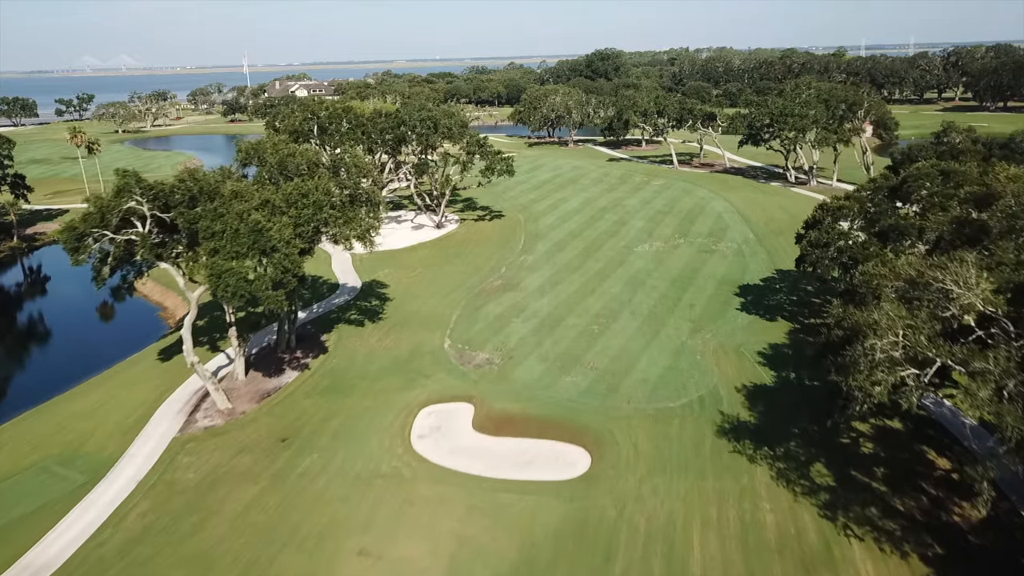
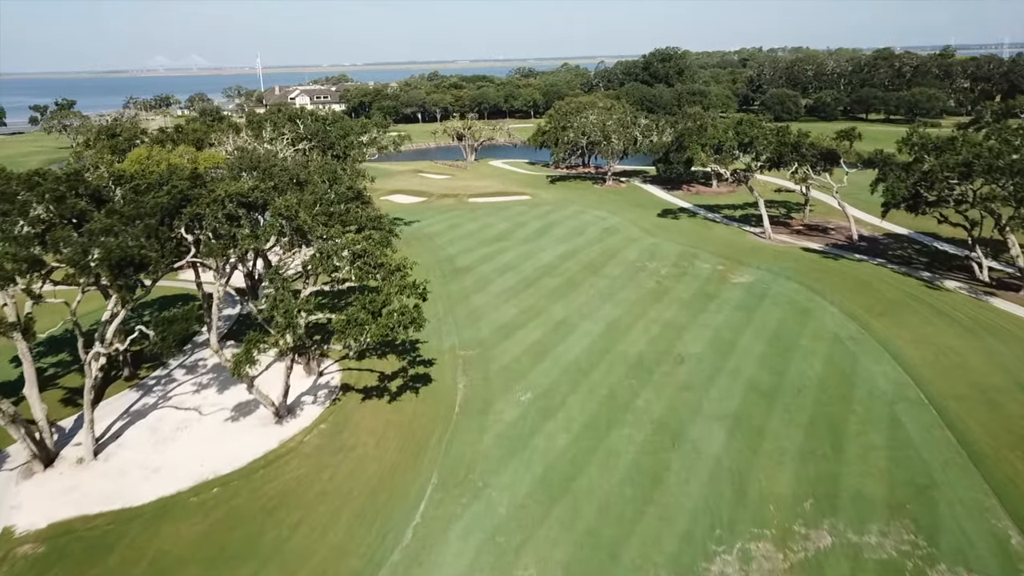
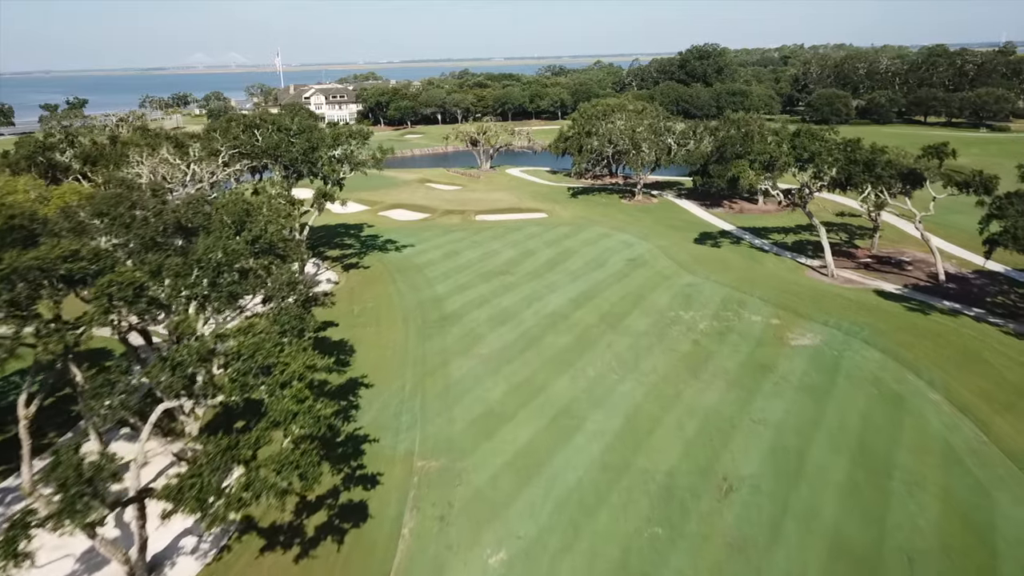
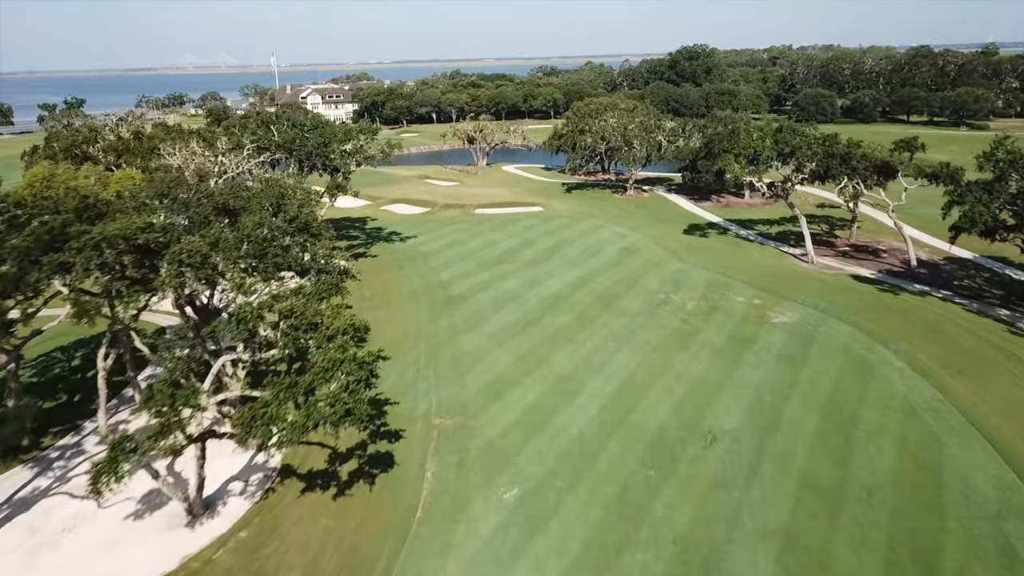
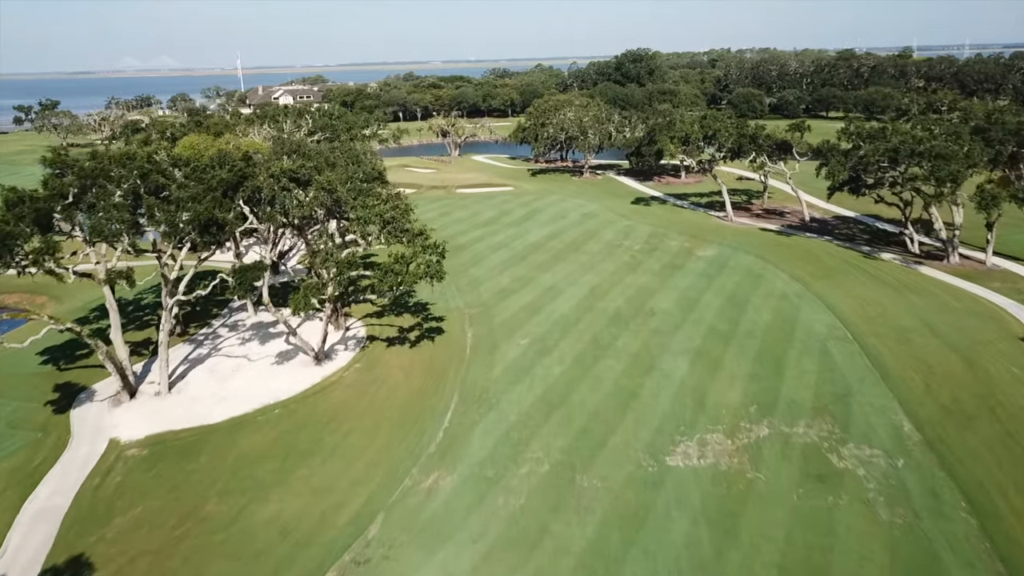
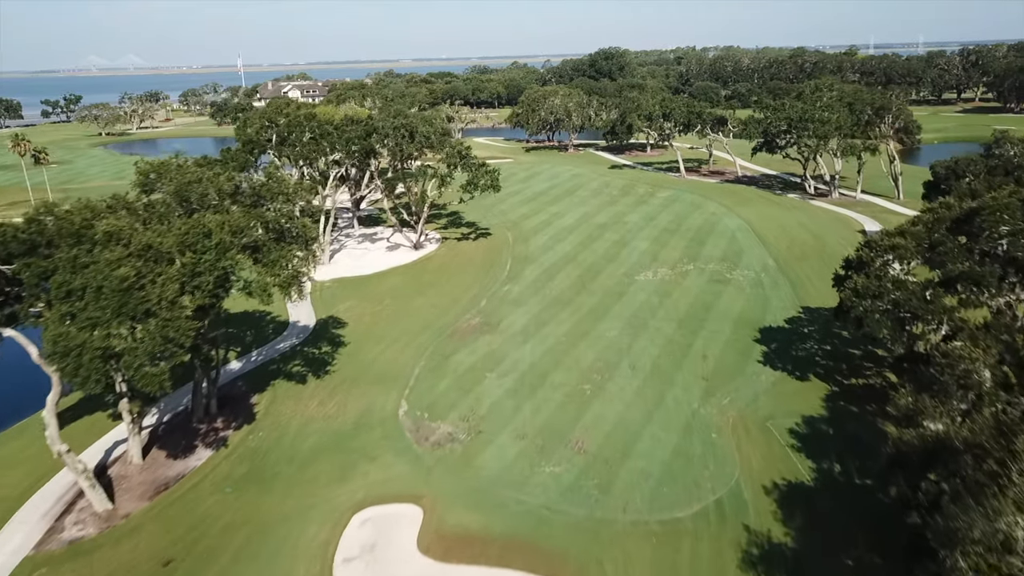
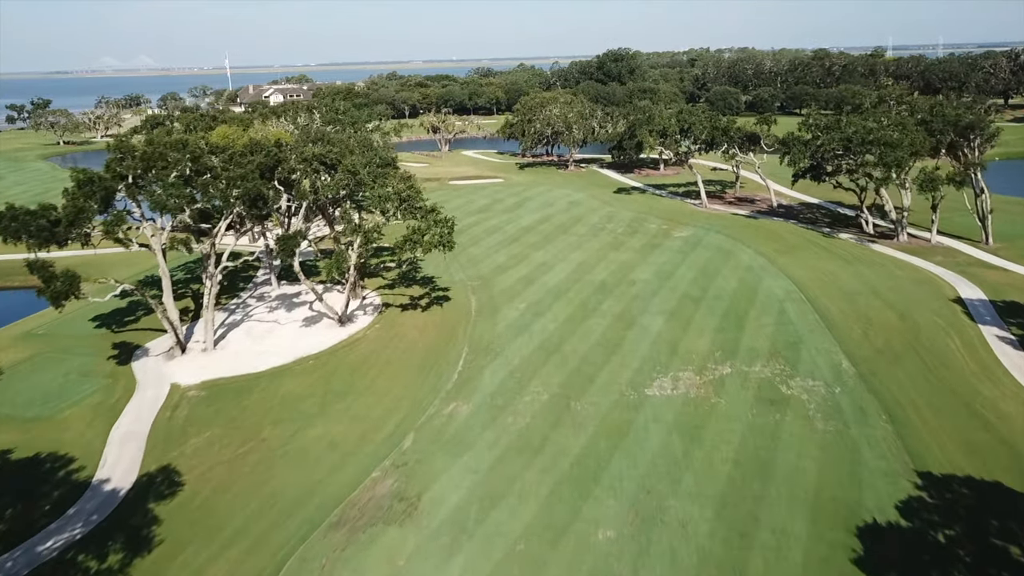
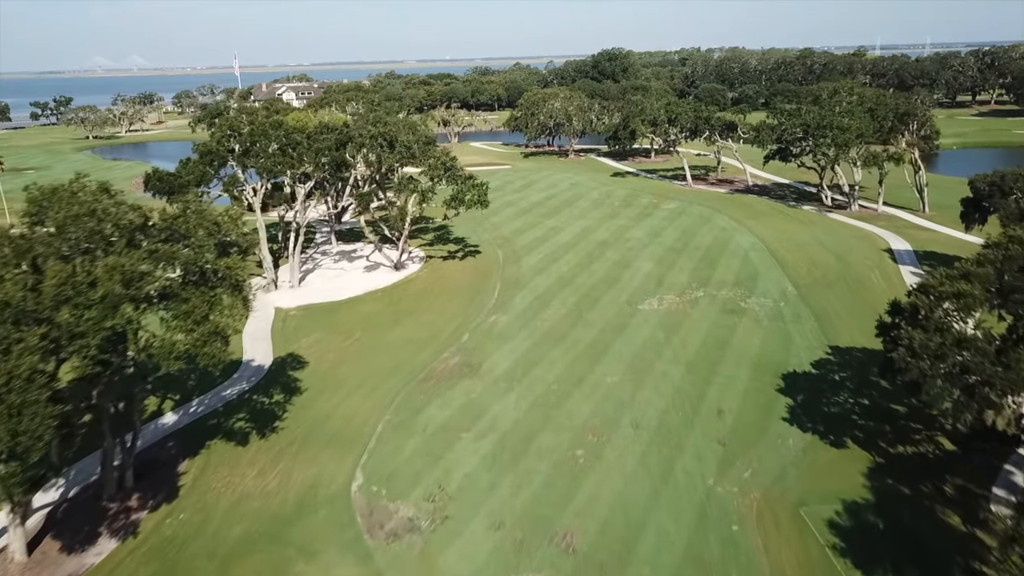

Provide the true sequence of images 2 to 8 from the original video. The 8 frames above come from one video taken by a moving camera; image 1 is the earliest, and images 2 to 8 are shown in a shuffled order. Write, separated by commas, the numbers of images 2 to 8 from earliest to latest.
6, 8, 7, 5, 2, 4, 3
